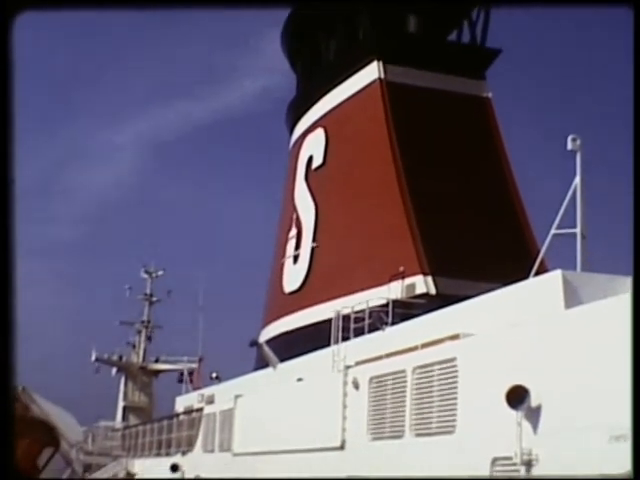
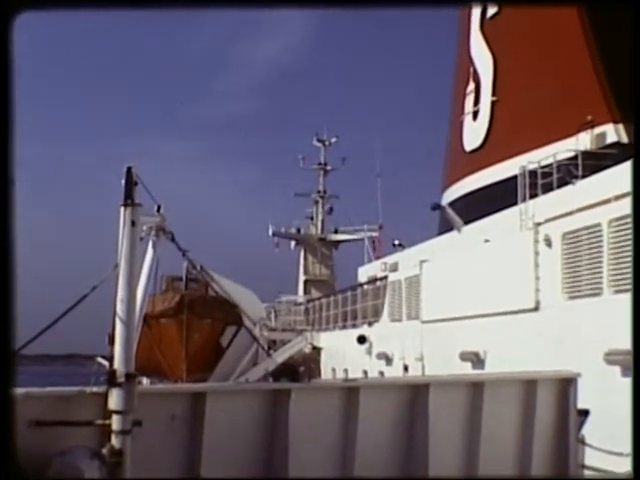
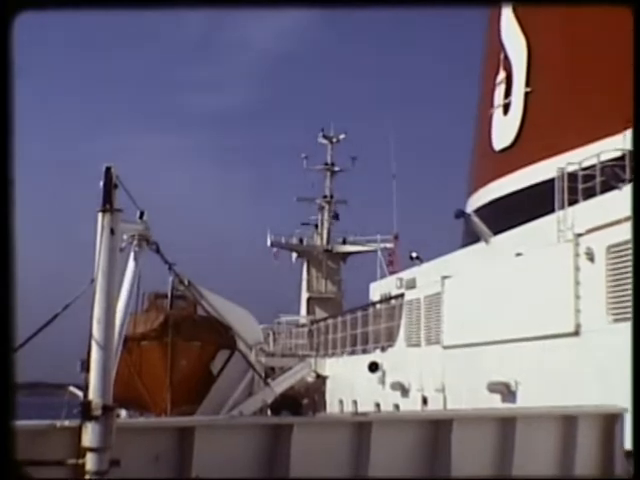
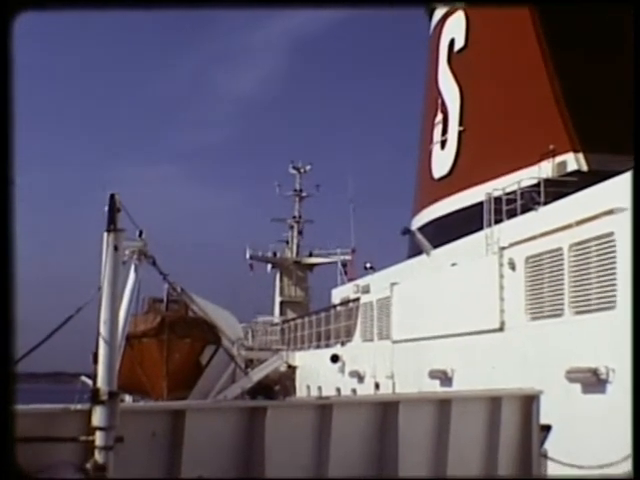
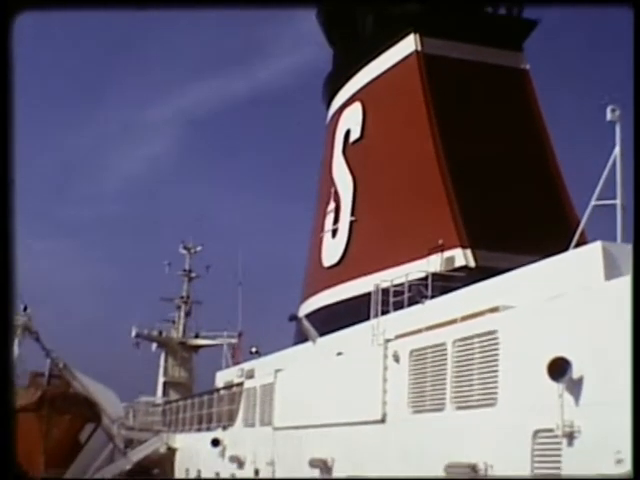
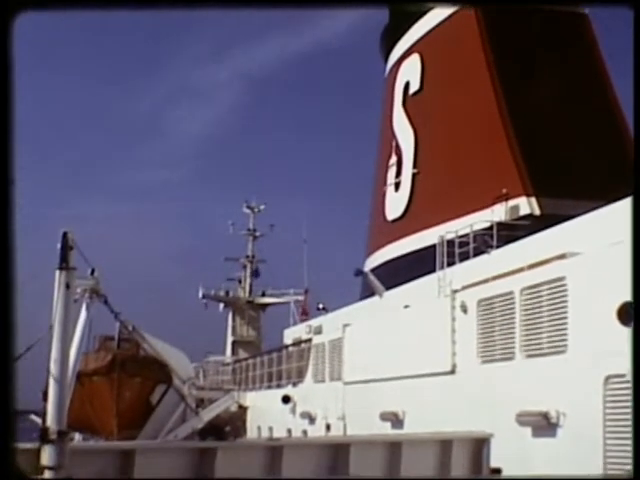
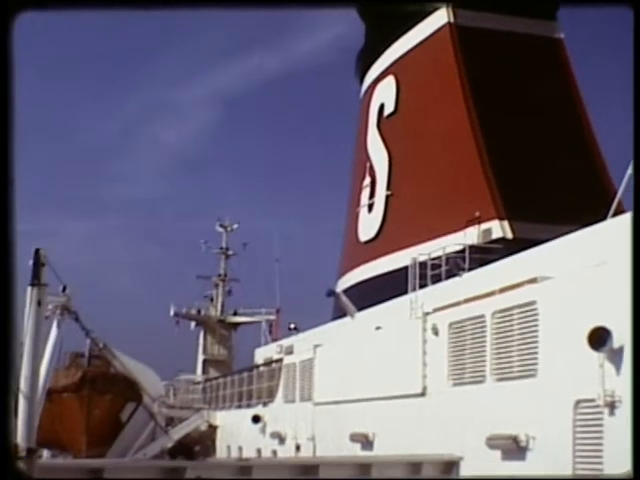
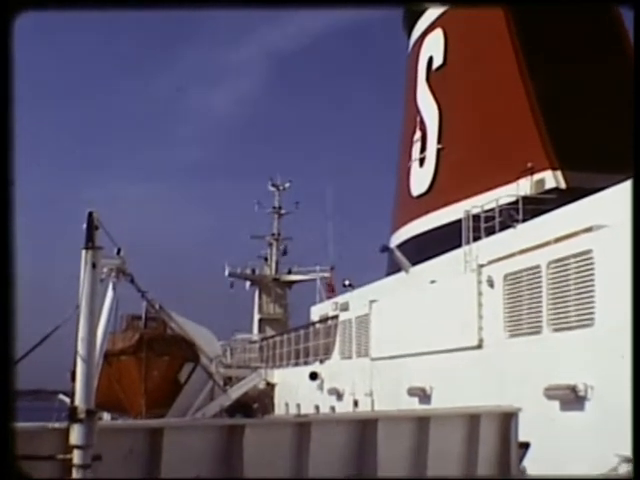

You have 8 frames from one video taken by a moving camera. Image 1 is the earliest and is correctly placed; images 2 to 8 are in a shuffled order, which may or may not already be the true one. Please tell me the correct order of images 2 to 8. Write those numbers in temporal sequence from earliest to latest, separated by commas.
5, 7, 6, 8, 4, 2, 3
